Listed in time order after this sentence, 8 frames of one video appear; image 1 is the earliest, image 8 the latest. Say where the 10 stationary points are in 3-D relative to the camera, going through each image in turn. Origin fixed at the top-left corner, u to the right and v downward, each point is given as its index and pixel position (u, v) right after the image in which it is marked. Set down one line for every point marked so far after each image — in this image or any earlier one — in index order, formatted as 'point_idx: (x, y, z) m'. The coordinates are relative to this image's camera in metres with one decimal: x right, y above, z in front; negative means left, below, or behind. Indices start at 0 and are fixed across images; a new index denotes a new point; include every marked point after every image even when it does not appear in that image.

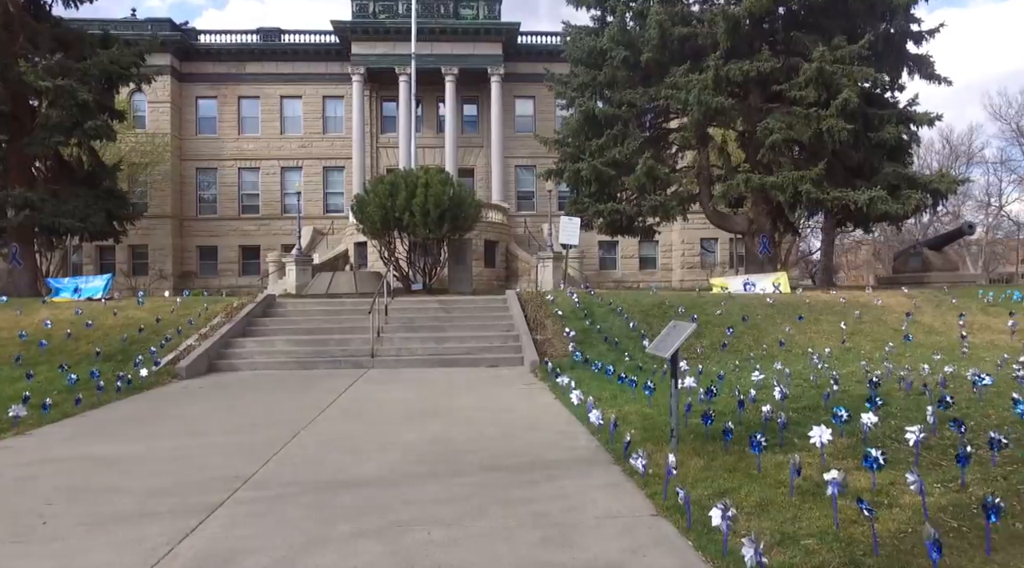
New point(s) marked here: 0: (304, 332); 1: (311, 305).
0: (-4.3, -1.0, +13.8) m
1: (-4.7, -0.5, +15.5) m
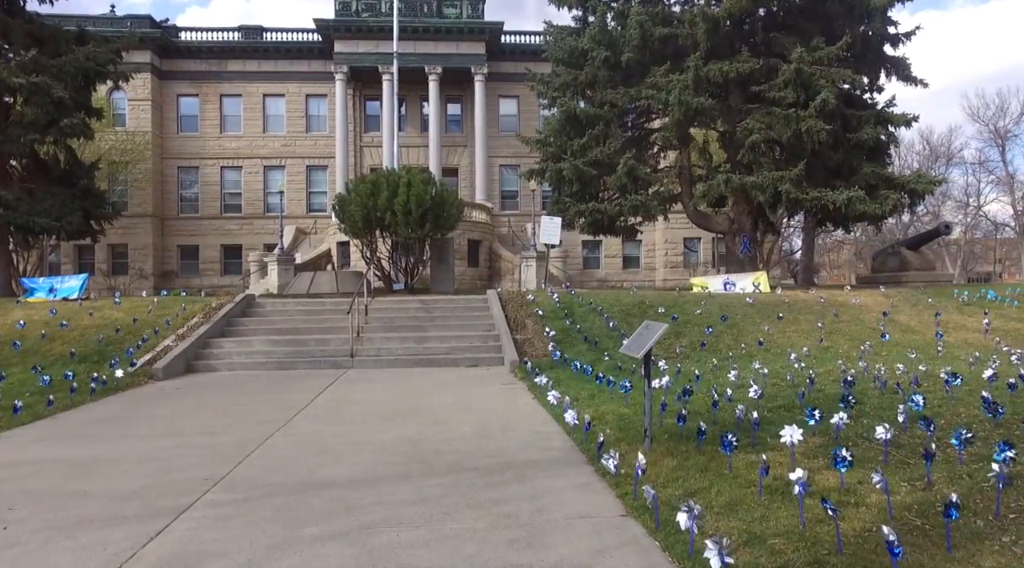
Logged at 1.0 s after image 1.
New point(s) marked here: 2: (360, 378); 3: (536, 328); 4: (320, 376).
0: (-4.7, -1.0, +13.7) m
1: (-5.1, -0.5, +15.4) m
2: (-2.4, -1.5, +10.9) m
3: (+0.5, -0.9, +13.2) m
4: (-3.2, -1.5, +11.2) m
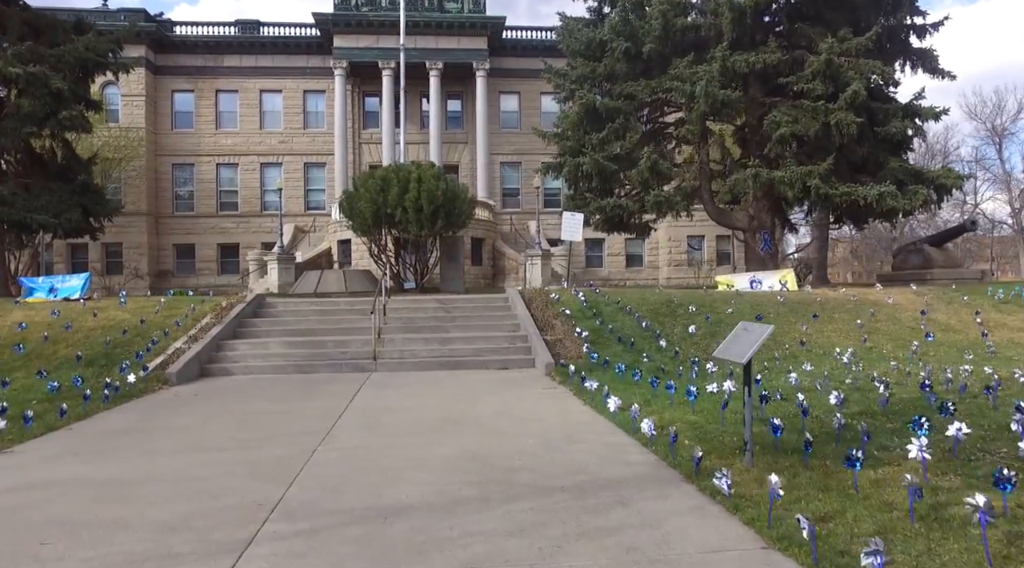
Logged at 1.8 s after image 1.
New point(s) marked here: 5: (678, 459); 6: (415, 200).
0: (-4.1, -1.0, +13.1) m
1: (-4.6, -0.5, +14.7) m
2: (-1.9, -1.5, +10.3) m
3: (+1.0, -0.8, +12.6) m
4: (-2.6, -1.5, +10.5) m
5: (+1.3, -1.4, +5.3) m
6: (-2.8, +2.5, +19.5) m
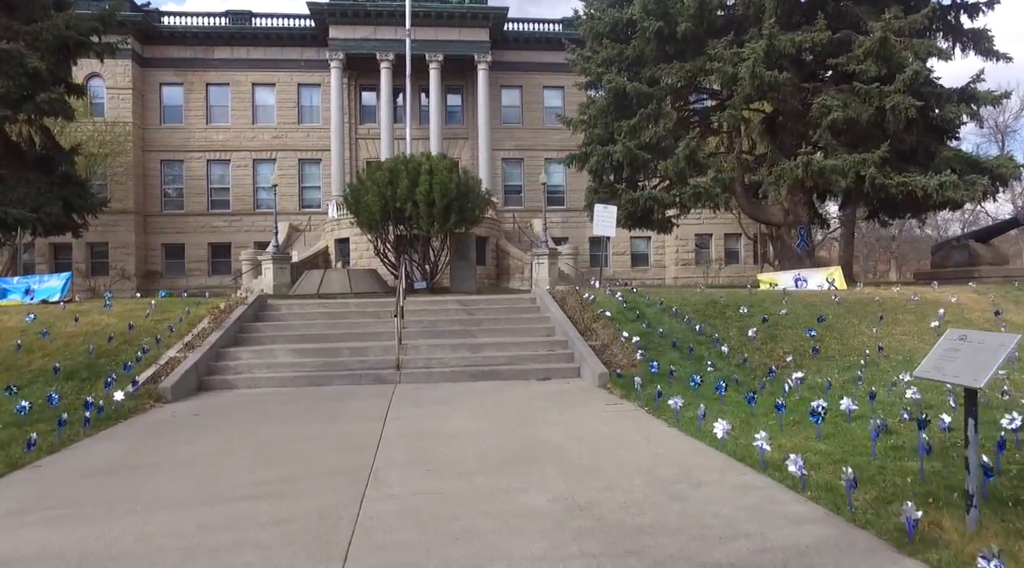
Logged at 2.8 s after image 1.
0: (-3.5, -1.0, +11.6) m
1: (-4.0, -0.5, +13.3) m
2: (-1.2, -1.5, +8.9) m
3: (+1.7, -0.8, +11.3) m
4: (-1.9, -1.5, +9.1) m
5: (+2.1, -1.4, +3.9) m
6: (-2.3, +2.5, +18.0) m
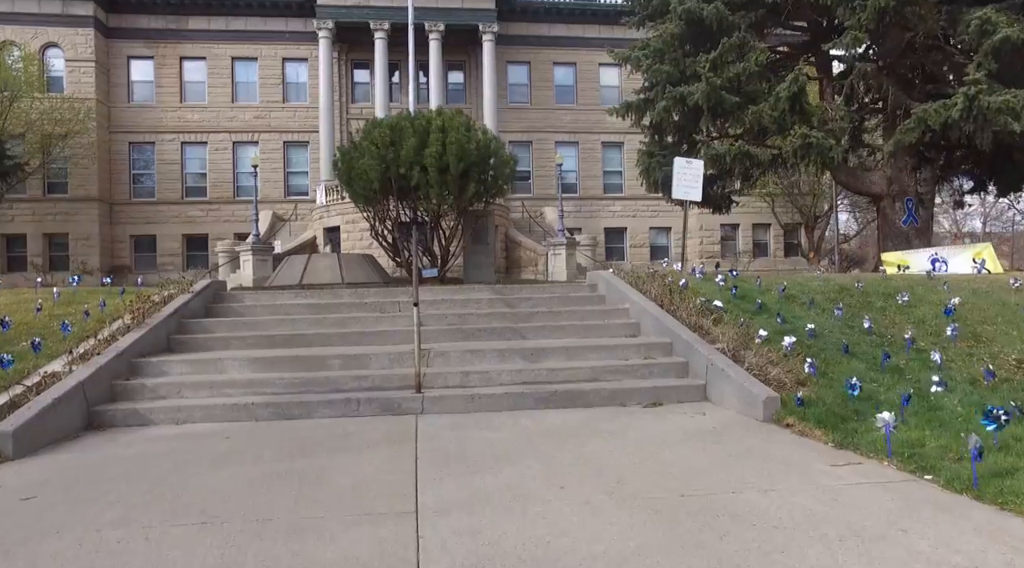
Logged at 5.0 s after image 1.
0: (-2.7, -0.7, +7.7) m
1: (-3.2, -0.2, +9.4) m
2: (-0.3, -1.2, +5.0) m
3: (+2.5, -0.5, +7.4) m
4: (-1.1, -1.2, +5.2) m
5: (+3.0, -1.0, +0.1) m
6: (-1.6, +2.7, +14.2) m
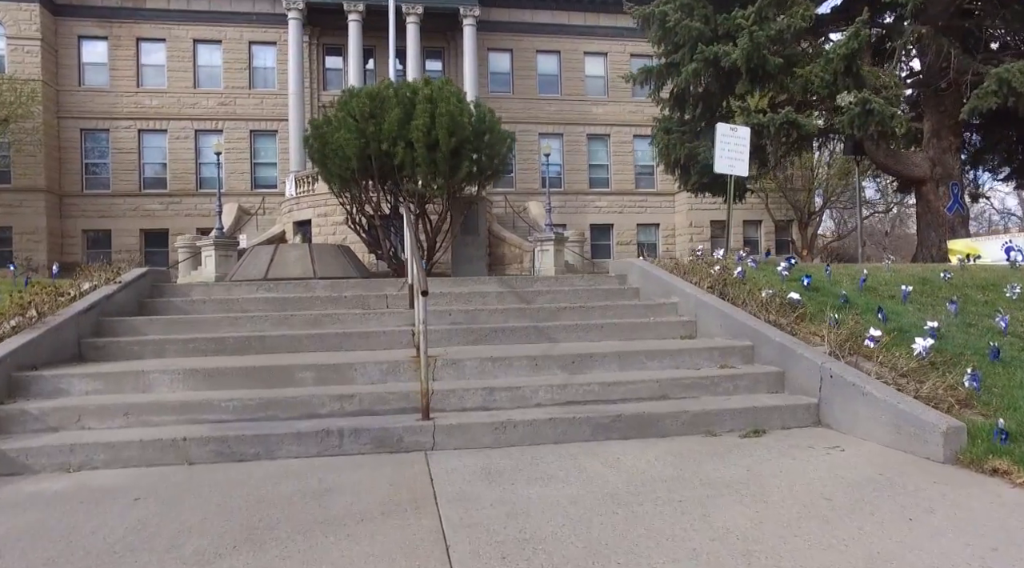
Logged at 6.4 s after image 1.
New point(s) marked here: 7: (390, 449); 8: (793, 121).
0: (-2.4, -0.6, +5.7) m
1: (-3.0, -0.1, +7.4) m
2: (0.0, -1.1, +3.1) m
3: (+2.8, -0.4, +5.7) m
4: (-0.7, -1.1, +3.3) m
5: (+3.6, -0.9, -1.6) m
6: (-1.6, +2.8, +12.3) m
7: (-0.8, -1.0, +4.3) m
8: (+4.3, +2.5, +10.8) m
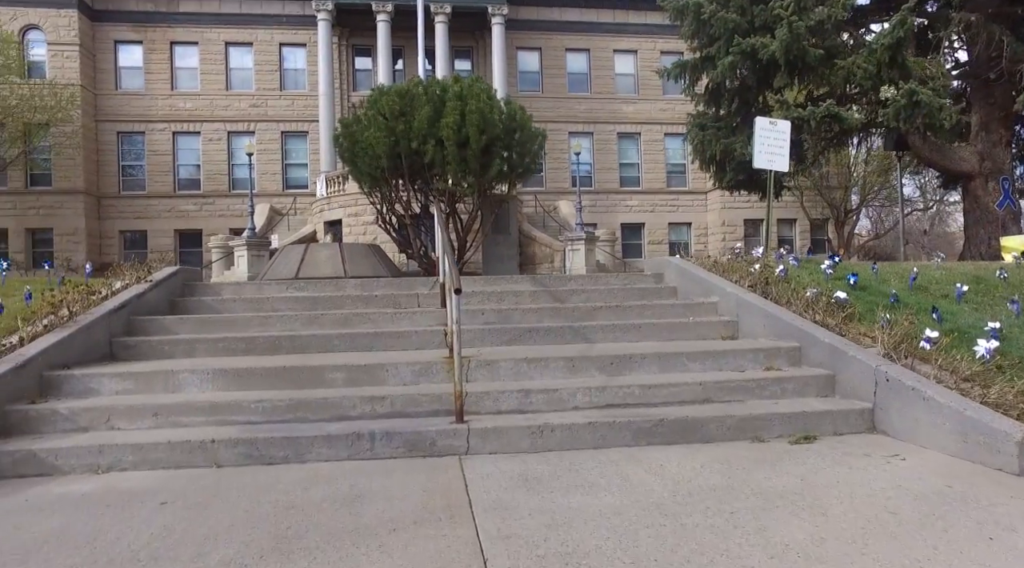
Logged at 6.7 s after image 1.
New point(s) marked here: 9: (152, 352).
0: (-2.1, -0.6, +5.7) m
1: (-2.6, -0.1, +7.3) m
2: (+0.2, -1.1, +3.0) m
3: (+3.1, -0.4, +5.4) m
4: (-0.5, -1.1, +3.2) m
5: (+3.5, -0.9, -1.9) m
6: (-1.0, +2.9, +12.1) m
7: (-0.6, -1.0, +4.2) m
8: (+4.8, +2.5, +10.4) m
9: (-3.0, -0.6, +5.6) m
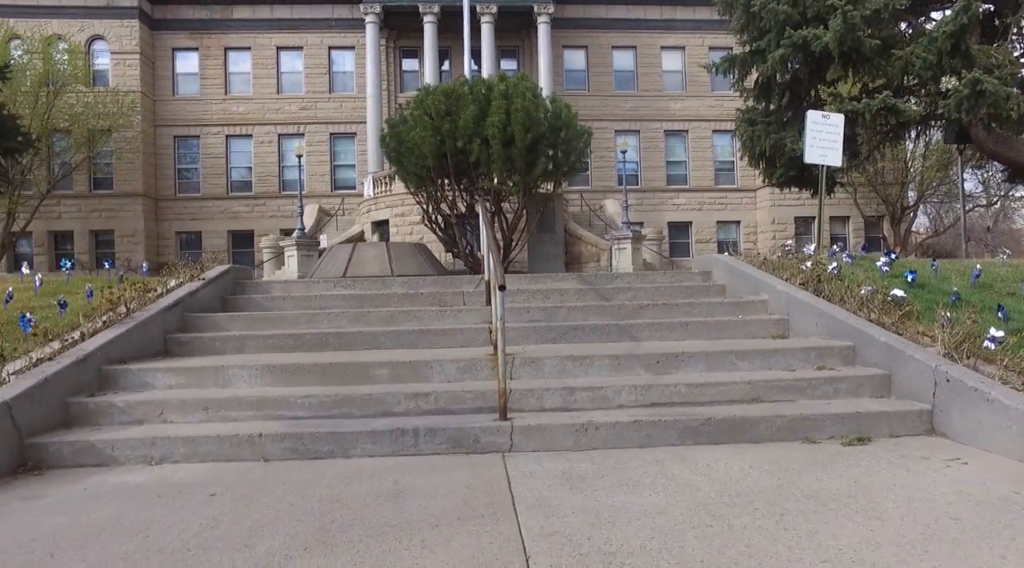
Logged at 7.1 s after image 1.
0: (-1.7, -0.5, +5.8) m
1: (-2.2, 0.0, +7.5) m
2: (+0.4, -1.0, +2.9) m
3: (+3.4, -0.3, +5.1) m
4: (-0.3, -1.1, +3.2) m
5: (+3.4, -0.9, -2.2) m
6: (-0.2, +2.9, +12.1) m
7: (-0.3, -1.0, +4.2) m
8: (+5.5, +2.5, +10.0) m
9: (-2.6, -0.5, +5.8) m
